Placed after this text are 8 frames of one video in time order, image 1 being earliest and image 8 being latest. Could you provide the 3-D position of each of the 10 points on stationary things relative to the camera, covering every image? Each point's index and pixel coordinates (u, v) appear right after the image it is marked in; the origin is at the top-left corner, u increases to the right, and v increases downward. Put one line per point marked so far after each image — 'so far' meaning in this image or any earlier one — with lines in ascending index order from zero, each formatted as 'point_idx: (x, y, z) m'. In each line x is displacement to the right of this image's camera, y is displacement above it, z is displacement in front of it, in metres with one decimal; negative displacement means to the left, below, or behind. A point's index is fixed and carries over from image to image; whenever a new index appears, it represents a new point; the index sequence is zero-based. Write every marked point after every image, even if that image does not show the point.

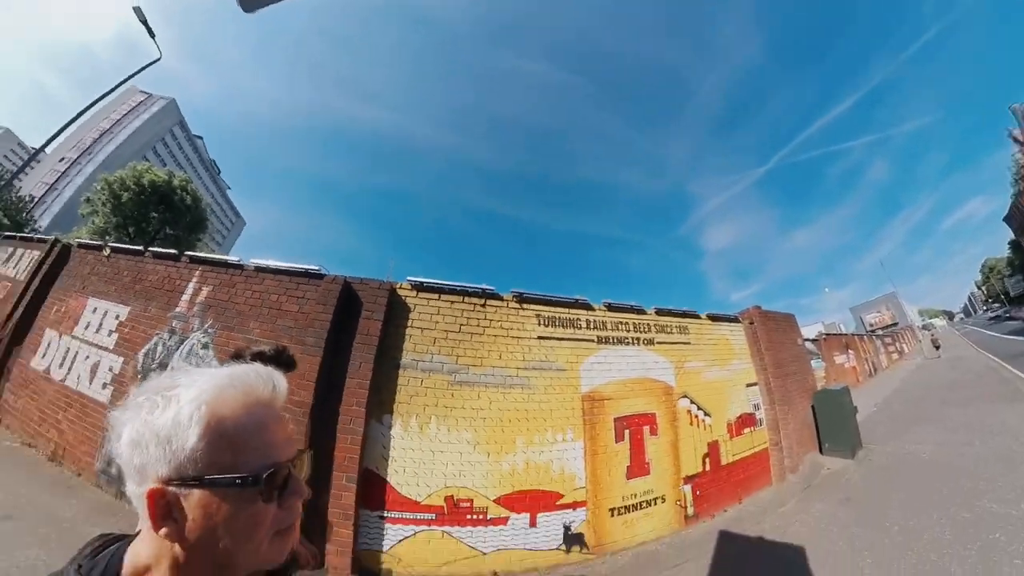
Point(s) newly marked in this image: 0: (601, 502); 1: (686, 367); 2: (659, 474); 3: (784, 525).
0: (+1.0, -1.9, +4.2) m
1: (+2.0, -0.7, +5.0) m
2: (+1.6, -1.7, +4.5) m
3: (+2.9, -2.4, +4.5) m
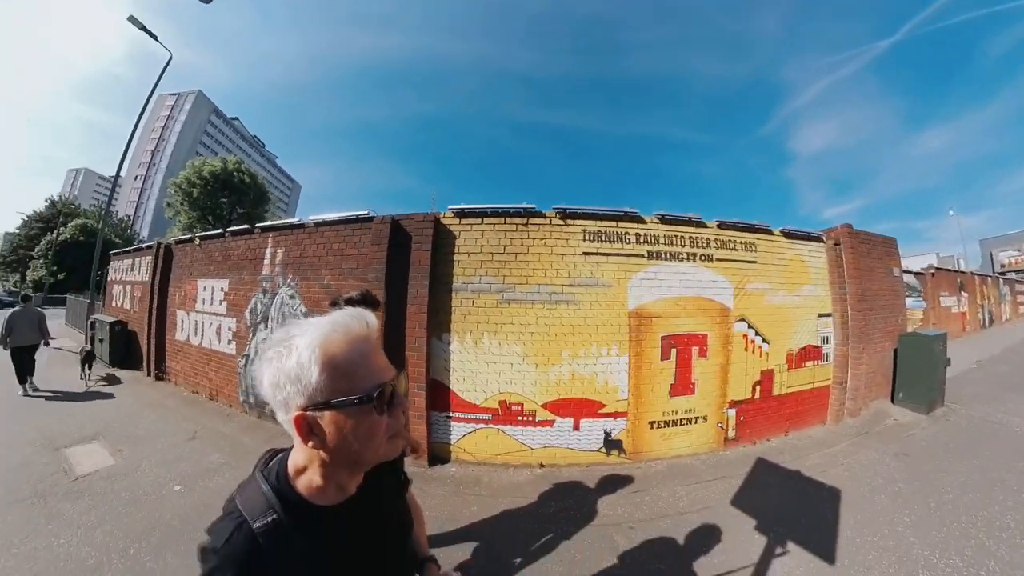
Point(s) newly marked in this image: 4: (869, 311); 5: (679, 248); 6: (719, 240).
0: (+1.4, -1.3, +4.3) m
1: (+2.6, 0.0, +4.6) m
2: (+2.1, -1.1, +4.4) m
3: (+3.3, -1.8, +4.4) m
4: (+4.4, -0.2, +5.3) m
5: (+1.7, +0.4, +4.4) m
6: (+2.2, +0.5, +4.5) m
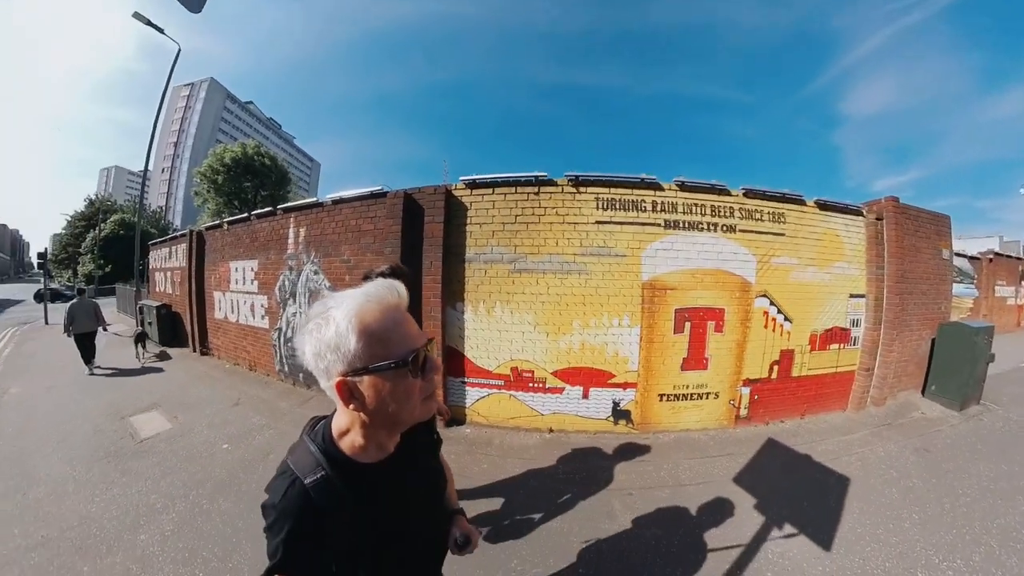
0: (+1.4, -1.0, +4.2) m
1: (+2.7, +0.3, +4.3) m
2: (+2.1, -0.8, +4.3) m
3: (+3.3, -1.6, +4.2) m
4: (+4.5, -0.1, +4.9) m
5: (+1.8, +0.7, +4.1) m
6: (+2.3, +0.8, +4.2) m
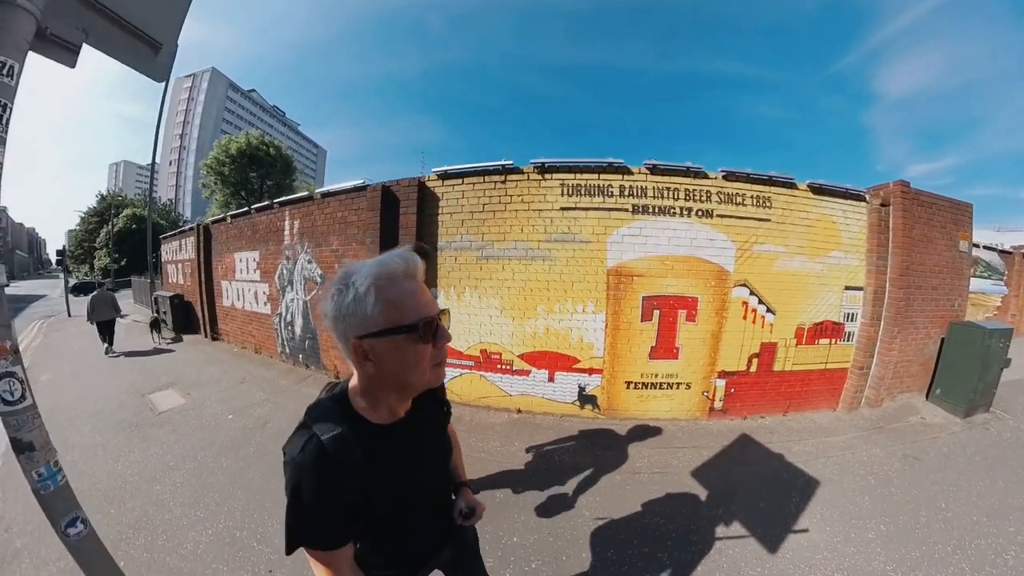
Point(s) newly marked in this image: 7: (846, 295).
0: (+1.0, -0.8, +4.1) m
1: (+2.3, +0.4, +4.0) m
2: (+1.7, -0.7, +4.1) m
3: (+2.9, -1.6, +4.0) m
4: (+4.2, 0.0, +4.5) m
5: (+1.4, +0.8, +3.9) m
6: (+2.0, +0.9, +3.9) m
7: (+3.5, -0.1, +4.4) m
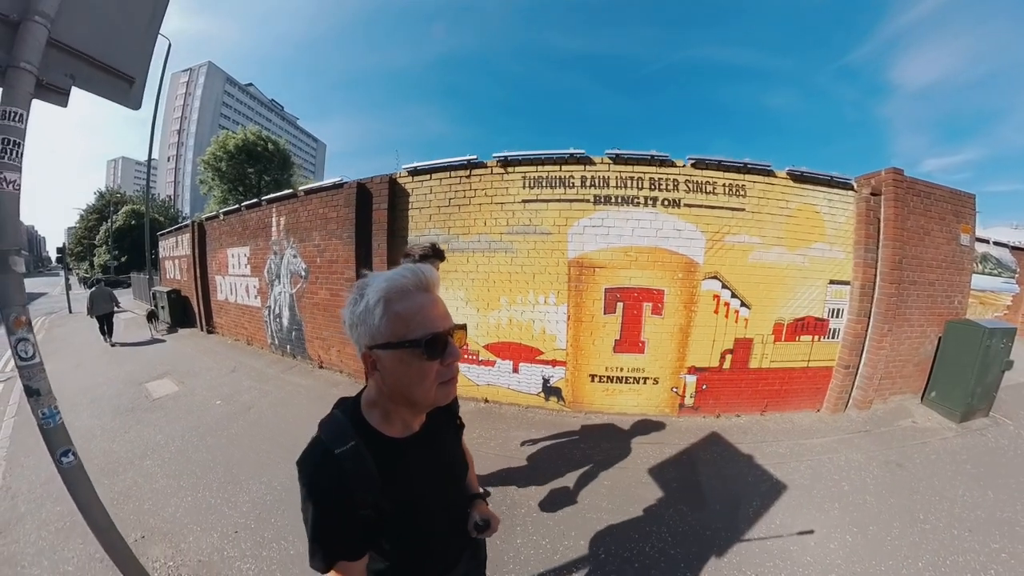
0: (+0.6, -0.7, +4.0) m
1: (+2.0, +0.4, +3.9) m
2: (+1.4, -0.6, +3.9) m
3: (+2.5, -1.5, +3.8) m
4: (+3.9, 0.0, +4.2) m
5: (+1.1, +0.9, +3.8) m
6: (+1.6, +1.0, +3.8) m
7: (+3.1, 0.0, +4.1) m
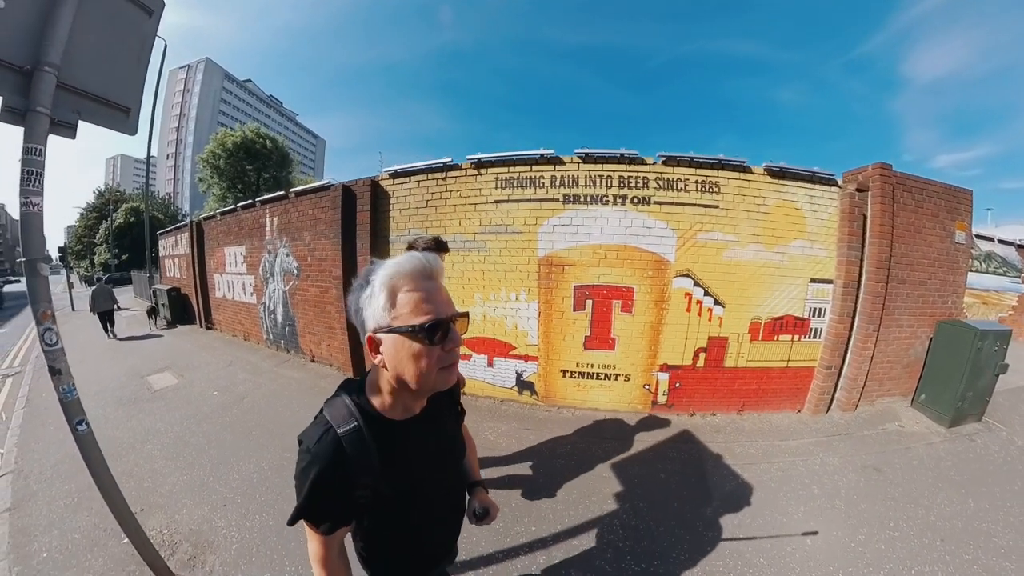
0: (+0.4, -0.7, +4.1) m
1: (+1.7, +0.5, +3.8) m
2: (+1.1, -0.6, +4.0) m
3: (+2.2, -1.5, +3.8) m
4: (+3.6, +0.1, +4.1) m
5: (+0.8, +0.9, +3.8) m
6: (+1.4, +1.0, +3.8) m
7: (+2.9, 0.0, +4.1) m
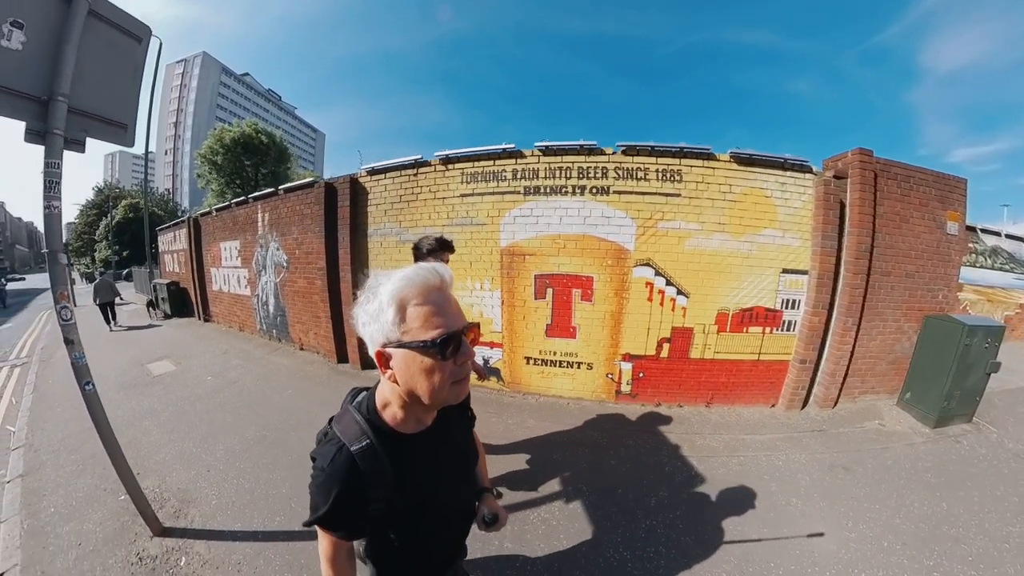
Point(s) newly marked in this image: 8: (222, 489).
0: (0.0, -0.6, +4.2) m
1: (+1.4, +0.5, +3.8) m
2: (+0.8, -0.5, +4.0) m
3: (+1.8, -1.4, +3.7) m
4: (+3.3, +0.1, +3.8) m
5: (+0.5, +1.0, +3.9) m
6: (+1.0, +1.1, +3.8) m
7: (+2.5, +0.1, +3.9) m
8: (-2.3, -1.6, +3.4) m
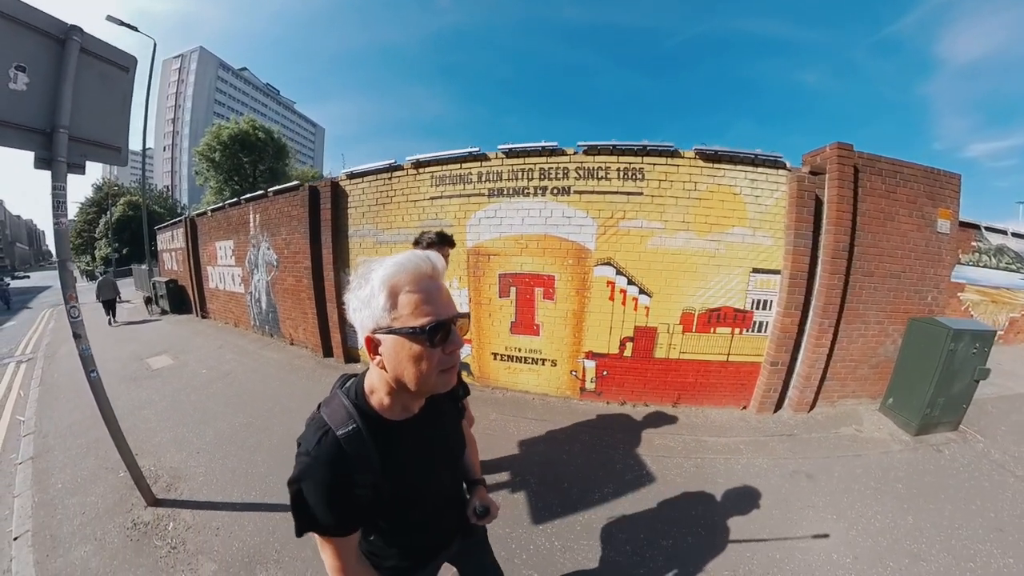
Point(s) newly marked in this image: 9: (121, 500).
0: (-0.3, -0.6, +4.3) m
1: (+1.0, +0.6, +3.8) m
2: (+0.4, -0.5, +4.1) m
3: (+1.5, -1.4, +3.7) m
4: (+2.9, +0.1, +3.6) m
5: (+0.1, +1.0, +3.9) m
6: (+0.6, +1.1, +3.8) m
7: (+2.2, +0.1, +3.8) m
8: (-2.7, -1.6, +3.8) m
9: (-3.1, -1.6, +3.4) m
